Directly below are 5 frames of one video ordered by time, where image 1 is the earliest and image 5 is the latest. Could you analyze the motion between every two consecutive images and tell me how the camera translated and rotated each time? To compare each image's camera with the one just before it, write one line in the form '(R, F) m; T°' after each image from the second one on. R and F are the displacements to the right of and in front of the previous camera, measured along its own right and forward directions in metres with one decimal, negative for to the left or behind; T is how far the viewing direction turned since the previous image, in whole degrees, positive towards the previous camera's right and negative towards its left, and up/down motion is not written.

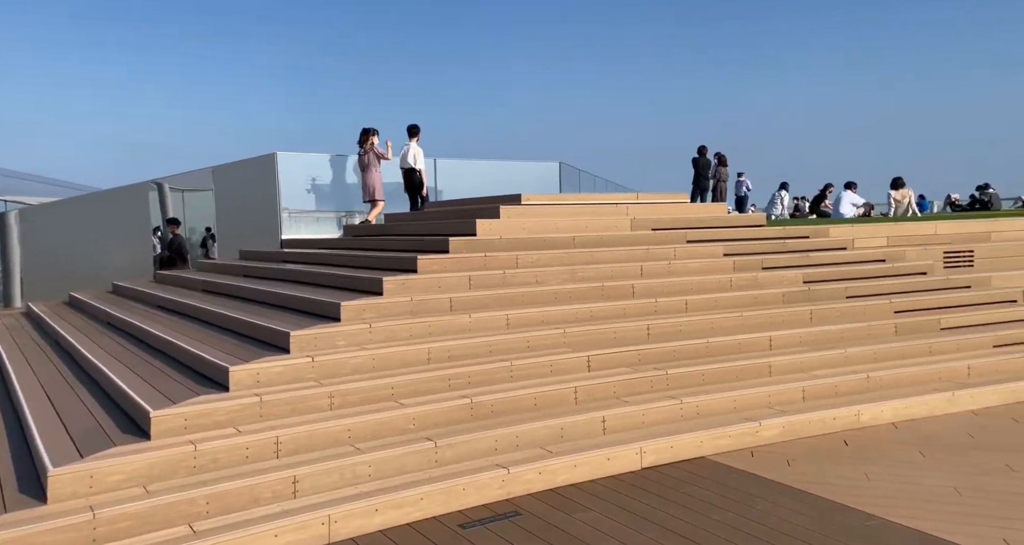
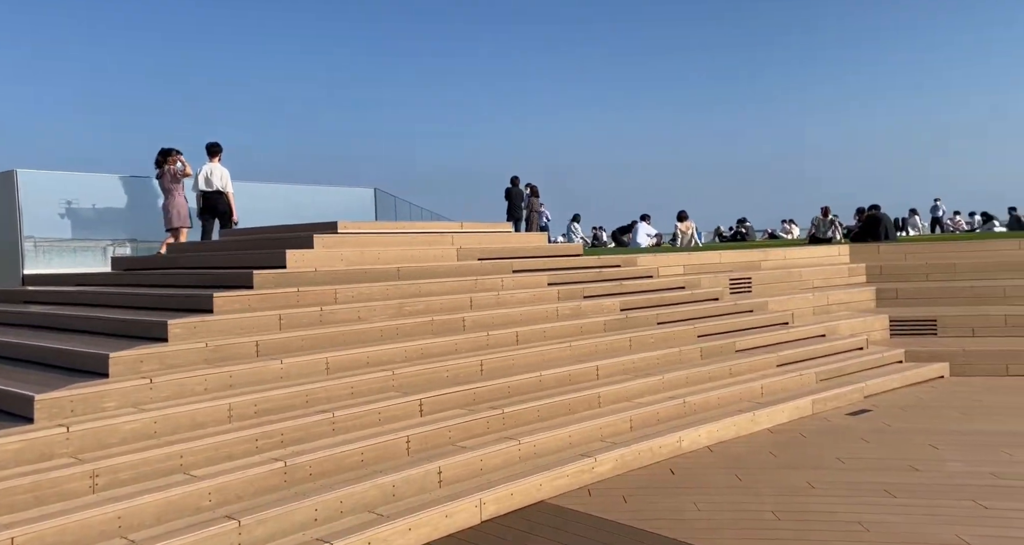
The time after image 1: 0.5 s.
(-0.2, +0.4) m; +14°
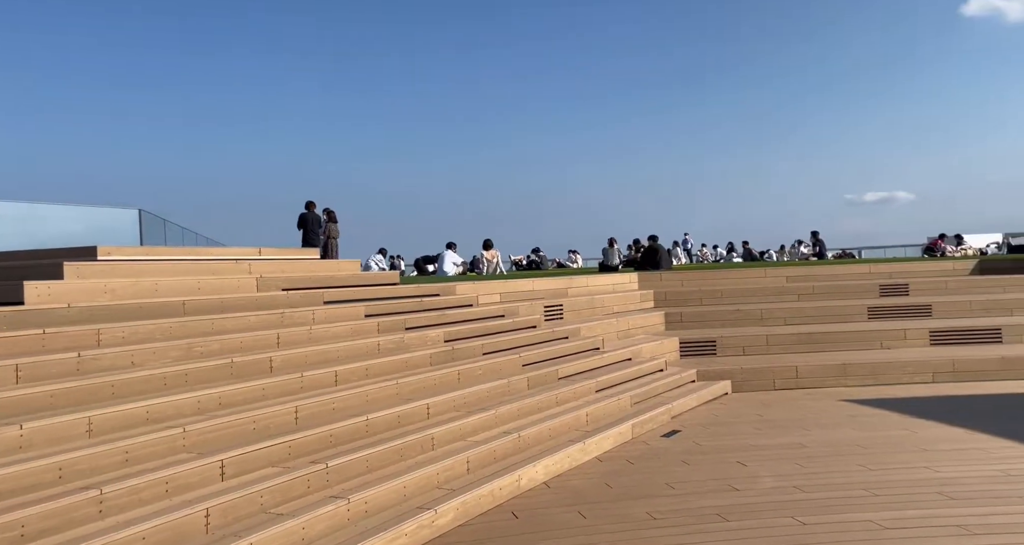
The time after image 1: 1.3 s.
(-0.2, +0.8) m; +14°
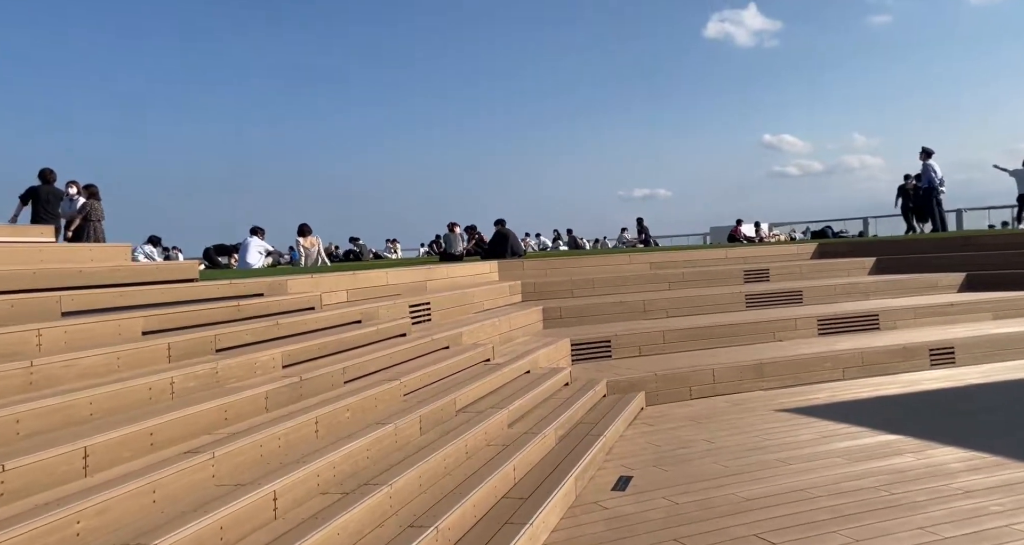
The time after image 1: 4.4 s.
(-0.5, +3.2) m; +13°
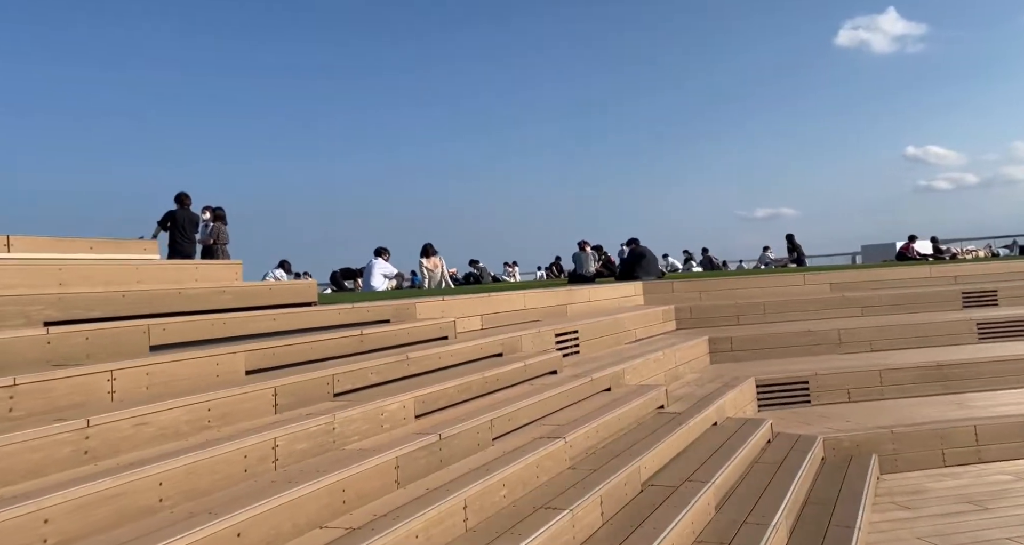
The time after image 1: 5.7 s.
(-0.6, +2.2) m; -8°
